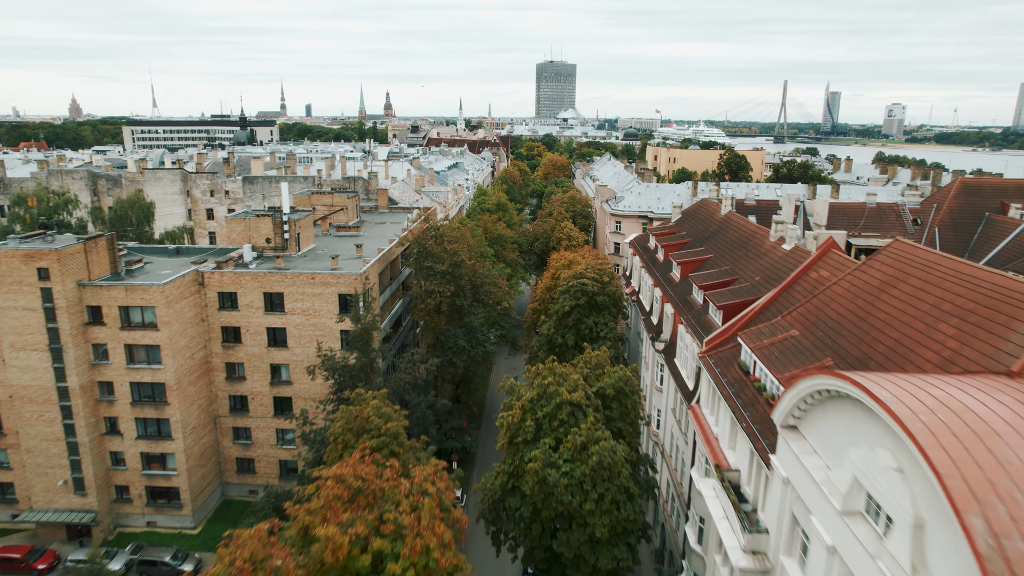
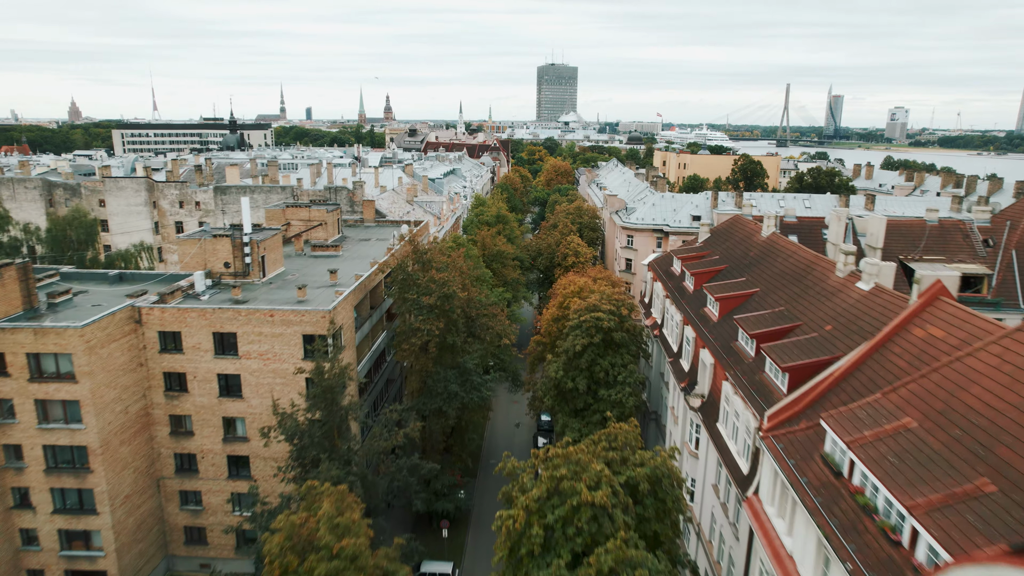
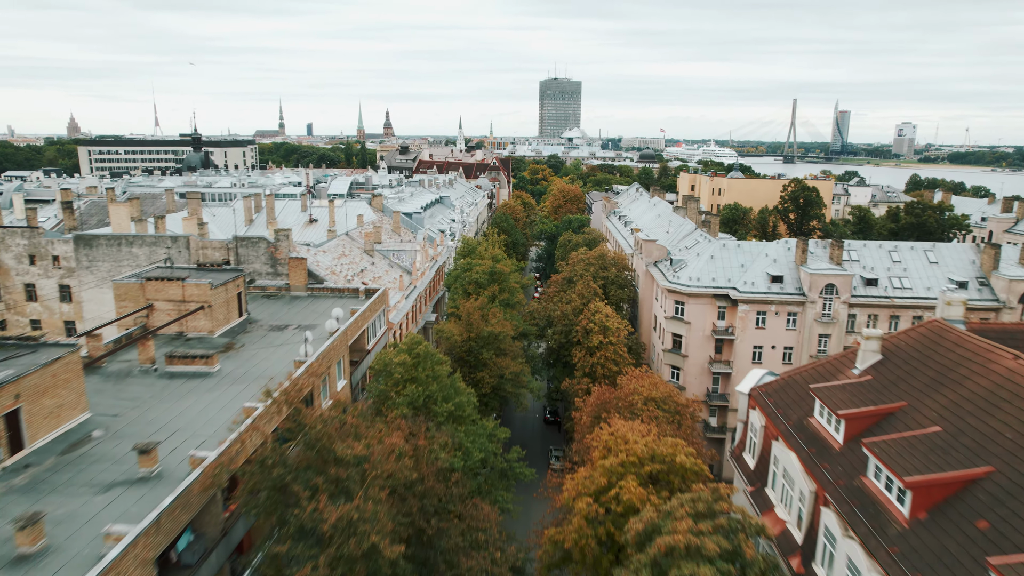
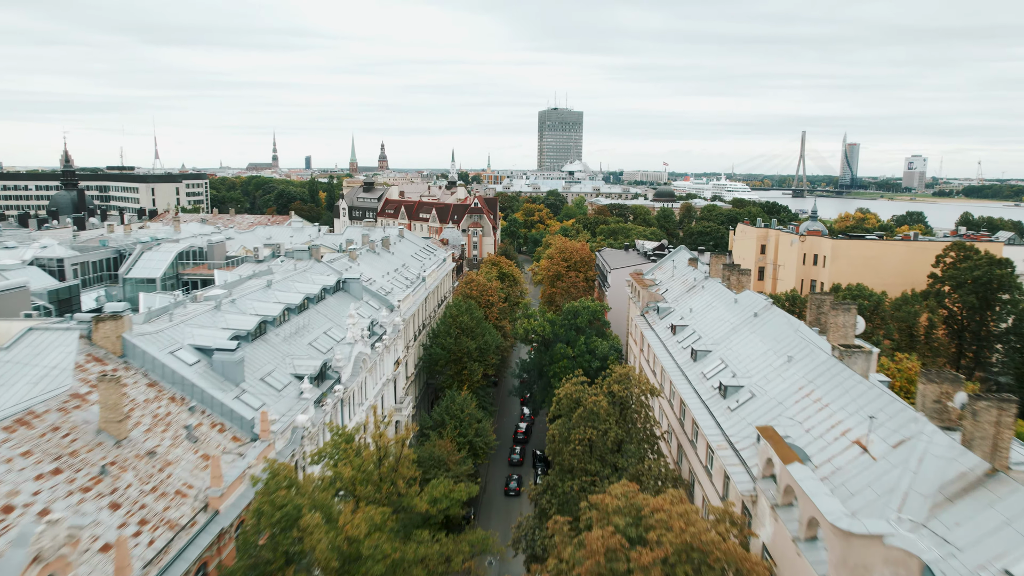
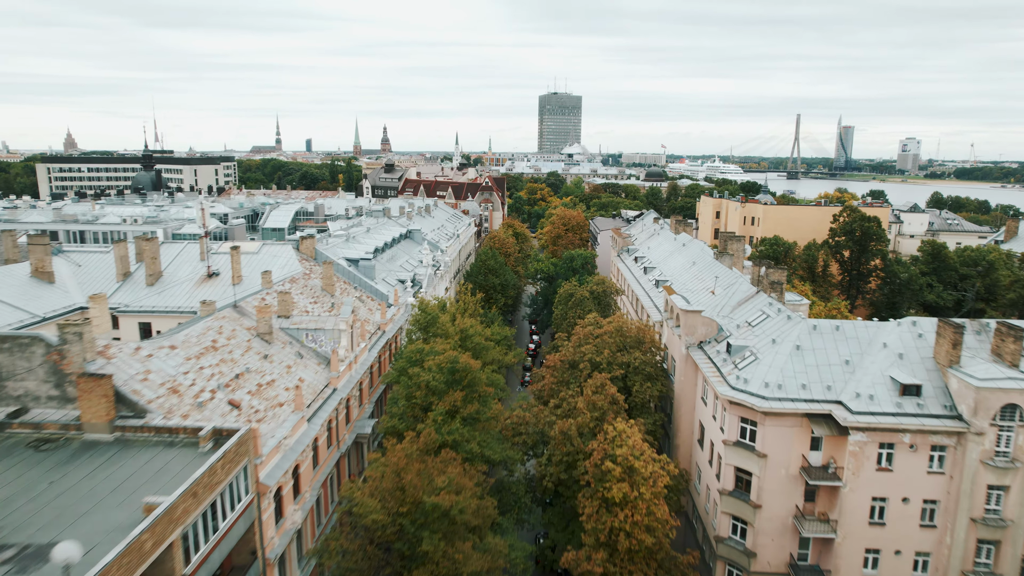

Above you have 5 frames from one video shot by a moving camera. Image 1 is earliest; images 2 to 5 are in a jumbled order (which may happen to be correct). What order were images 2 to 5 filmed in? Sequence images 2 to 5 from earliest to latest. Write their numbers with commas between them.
2, 3, 5, 4
